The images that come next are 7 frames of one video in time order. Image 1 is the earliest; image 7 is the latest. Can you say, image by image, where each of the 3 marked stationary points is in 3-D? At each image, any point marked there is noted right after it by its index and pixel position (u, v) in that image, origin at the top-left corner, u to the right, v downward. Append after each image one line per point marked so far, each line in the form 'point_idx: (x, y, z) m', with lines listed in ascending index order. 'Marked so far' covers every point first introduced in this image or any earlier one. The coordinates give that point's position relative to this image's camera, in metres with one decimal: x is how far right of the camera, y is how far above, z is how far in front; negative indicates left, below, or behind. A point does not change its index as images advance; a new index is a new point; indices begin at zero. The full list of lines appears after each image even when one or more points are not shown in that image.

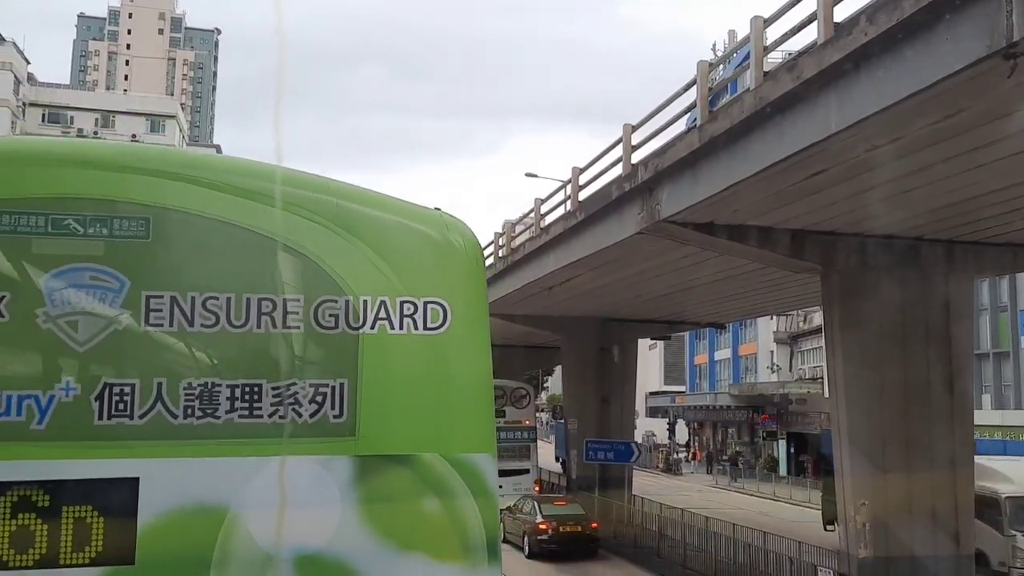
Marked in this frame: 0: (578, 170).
0: (+1.4, +2.4, +18.1) m
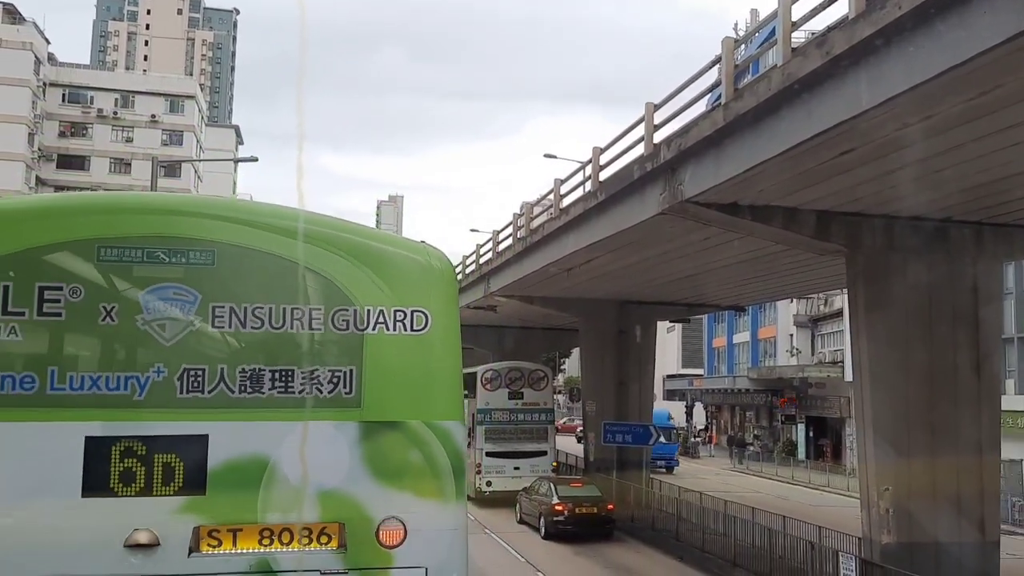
0: (+1.8, +2.8, +17.9) m
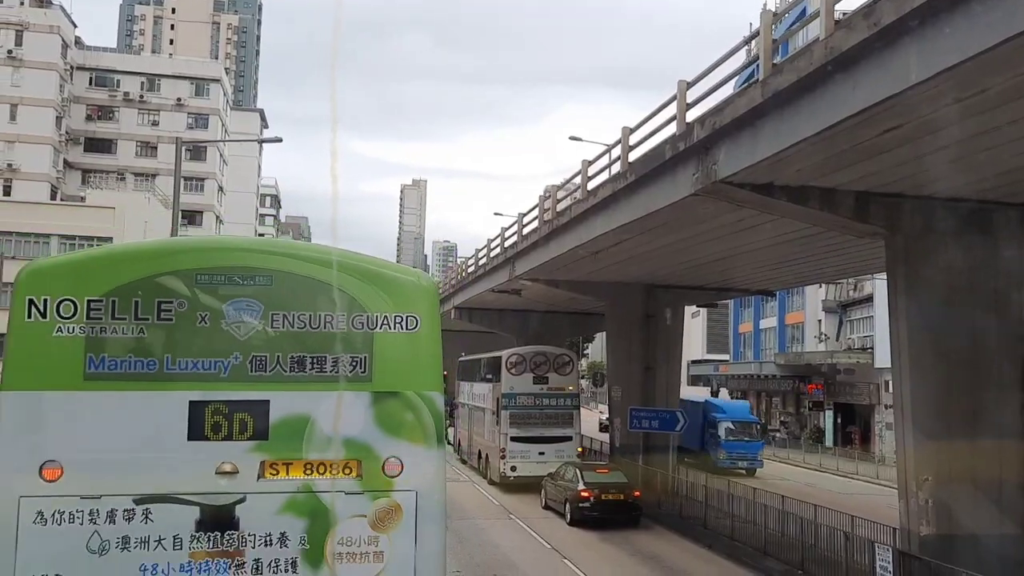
0: (+2.3, +3.1, +17.5) m
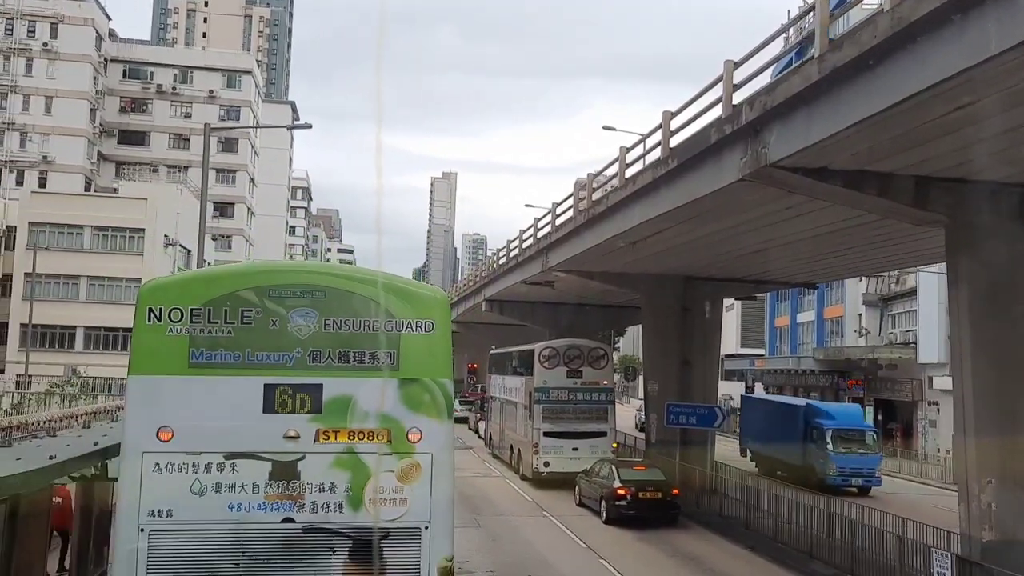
0: (+3.0, +3.3, +16.8) m
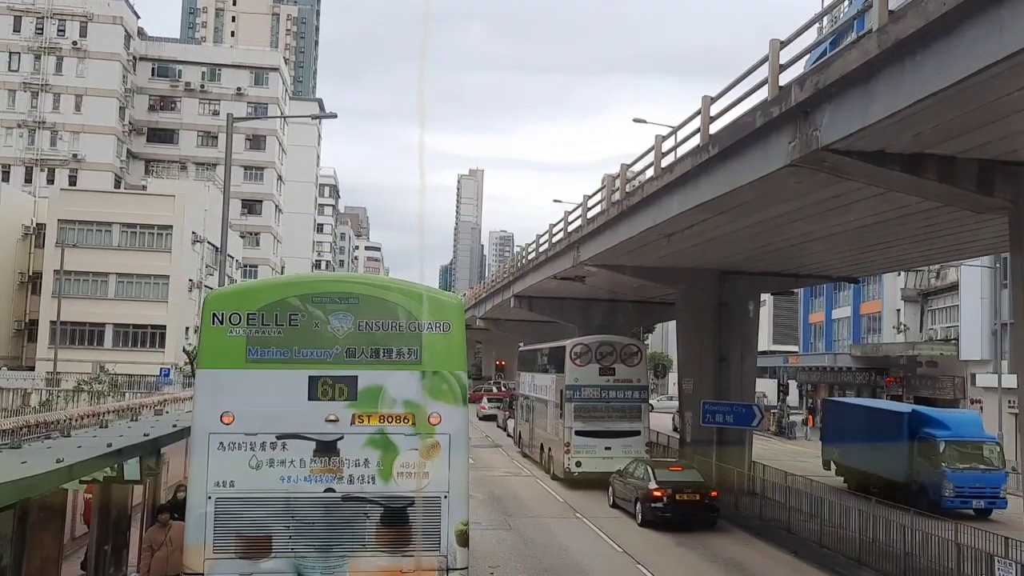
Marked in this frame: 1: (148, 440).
0: (+3.6, +3.4, +16.0) m
1: (-4.5, -1.9, +10.8) m
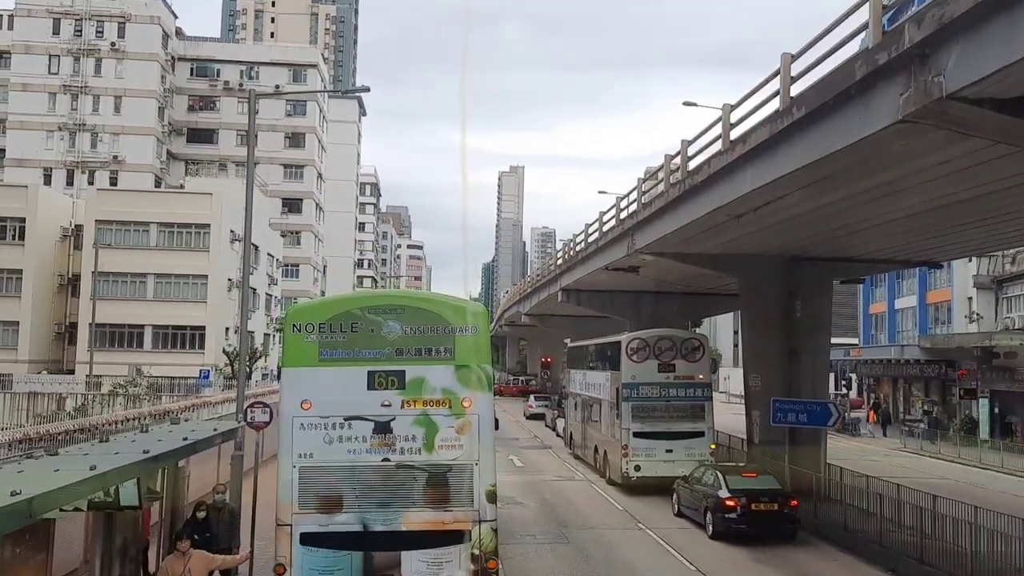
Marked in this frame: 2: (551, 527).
0: (+4.4, +3.7, +14.1) m
1: (-3.8, -1.8, +9.3) m
2: (+0.9, -5.1, +18.7) m
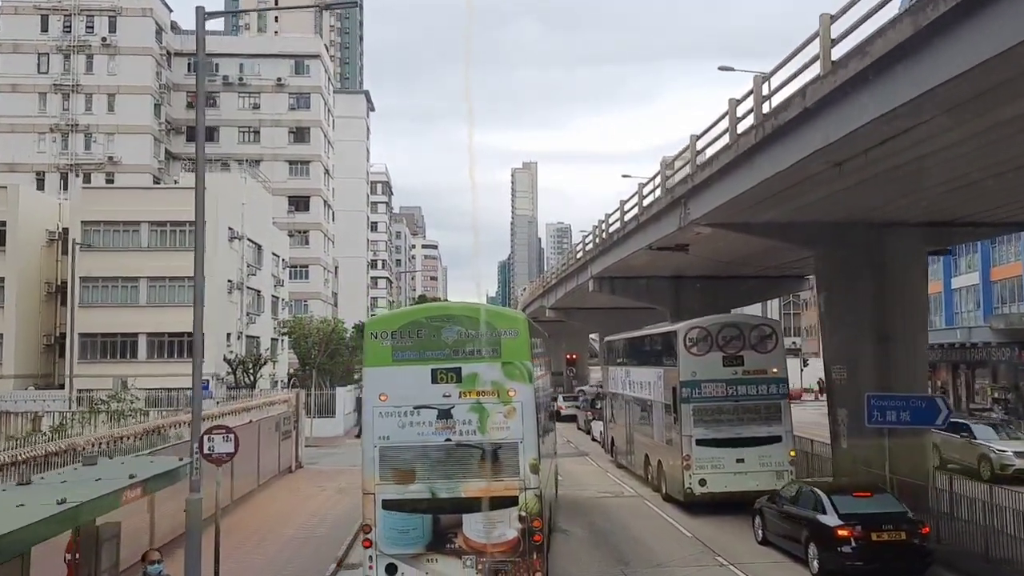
0: (+4.8, +4.2, +10.3) m
1: (-3.3, -1.6, +5.7) m
2: (+1.7, -4.7, +14.9) m
